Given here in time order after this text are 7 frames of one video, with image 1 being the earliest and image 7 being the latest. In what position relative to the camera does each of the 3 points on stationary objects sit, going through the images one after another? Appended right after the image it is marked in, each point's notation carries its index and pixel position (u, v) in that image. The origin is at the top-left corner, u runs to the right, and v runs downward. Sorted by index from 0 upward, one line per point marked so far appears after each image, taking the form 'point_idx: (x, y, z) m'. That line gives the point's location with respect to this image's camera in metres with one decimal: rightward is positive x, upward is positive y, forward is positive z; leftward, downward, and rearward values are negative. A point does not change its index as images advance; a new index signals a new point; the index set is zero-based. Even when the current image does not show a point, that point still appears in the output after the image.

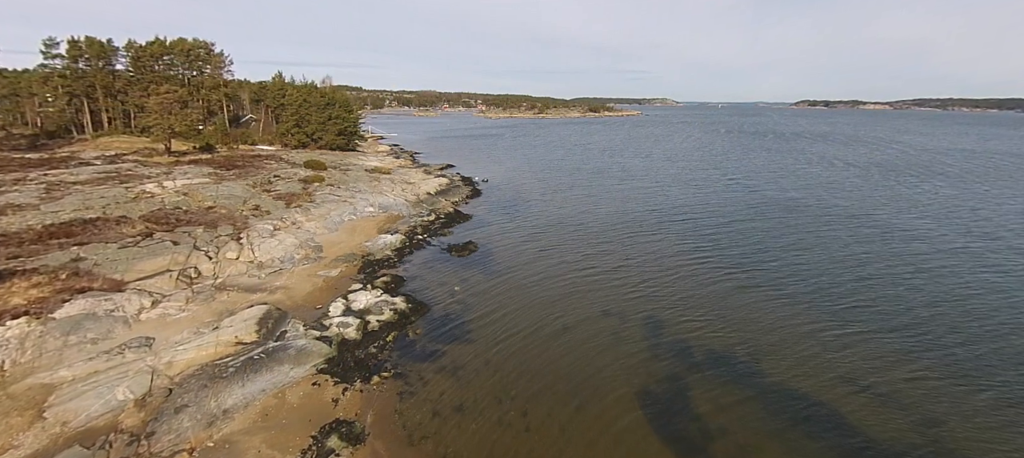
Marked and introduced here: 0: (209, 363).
0: (-10.9, -4.9, +17.3) m
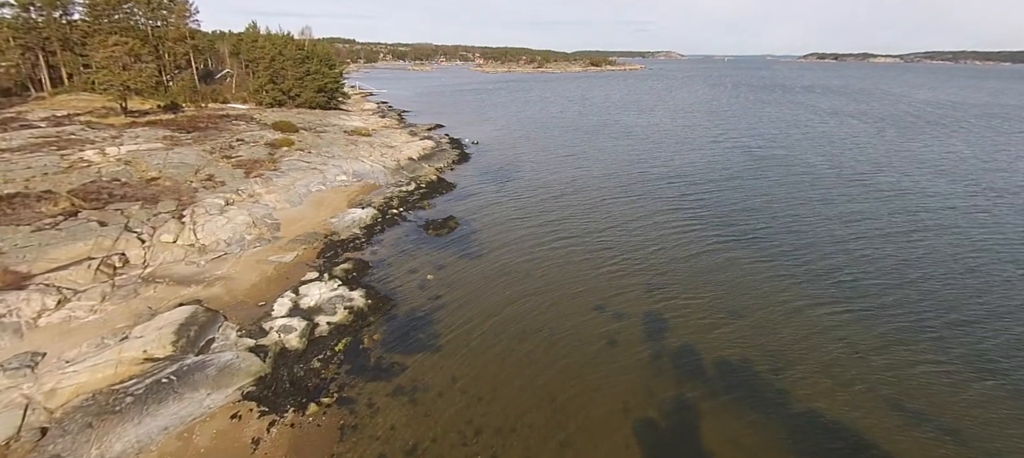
0: (-11.8, -4.7, +13.9) m
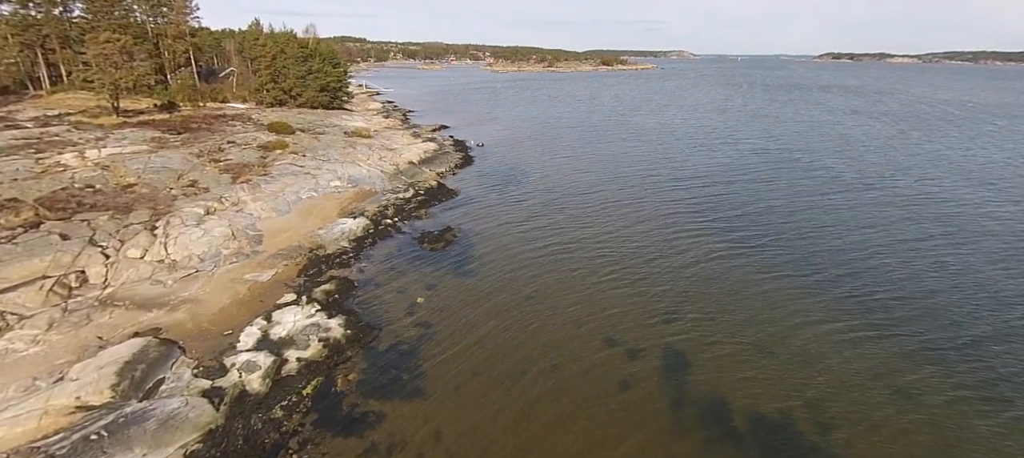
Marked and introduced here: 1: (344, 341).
0: (-12.0, -5.4, +11.7) m
1: (-5.9, -3.9, +16.9) m
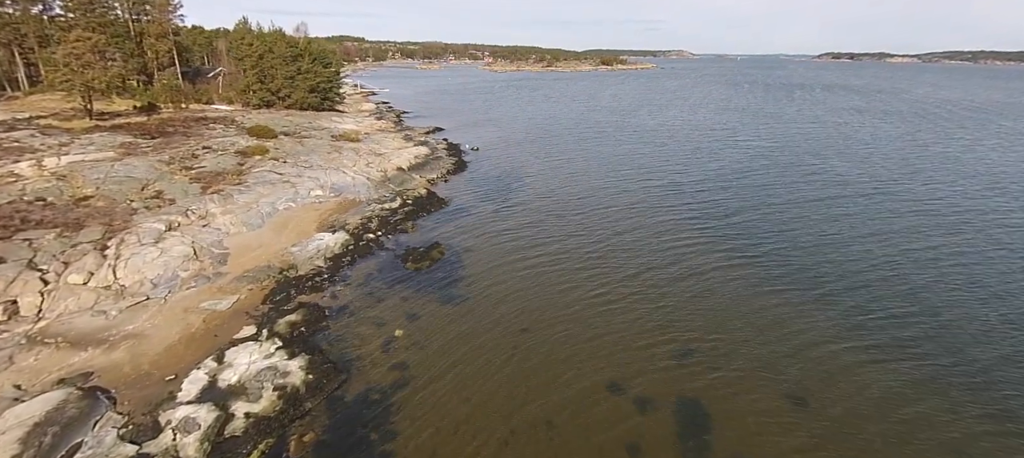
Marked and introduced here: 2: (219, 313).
0: (-12.3, -6.2, +9.3) m
1: (-6.2, -4.8, +14.4) m
2: (-11.3, -3.2, +18.5) m
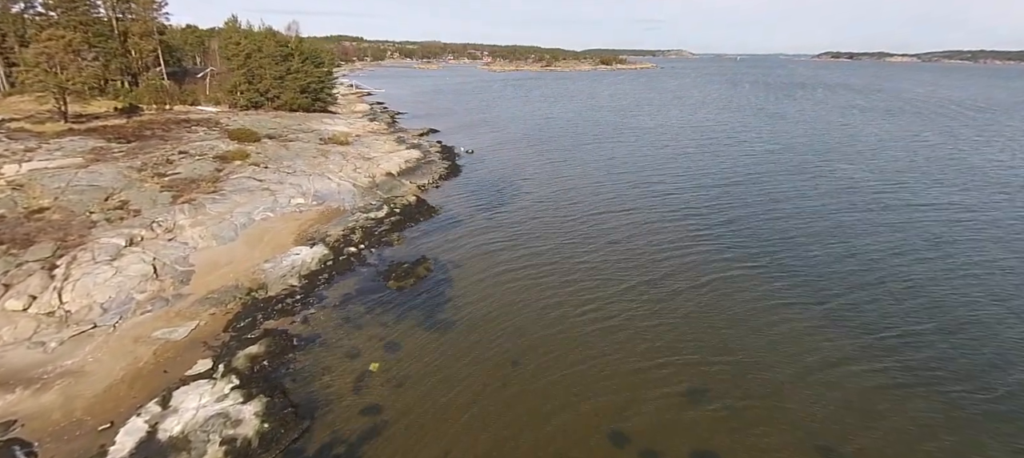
0: (-12.7, -6.9, +7.3) m
1: (-6.6, -5.5, +12.4) m
2: (-11.6, -3.9, +16.5) m
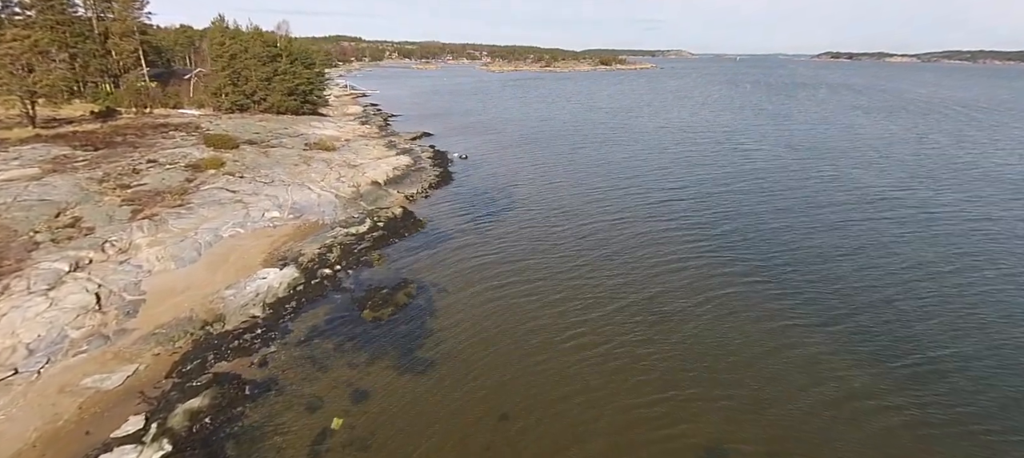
0: (-13.0, -7.9, +5.0) m
1: (-7.0, -6.4, +10.1) m
2: (-12.0, -4.8, +14.2) m
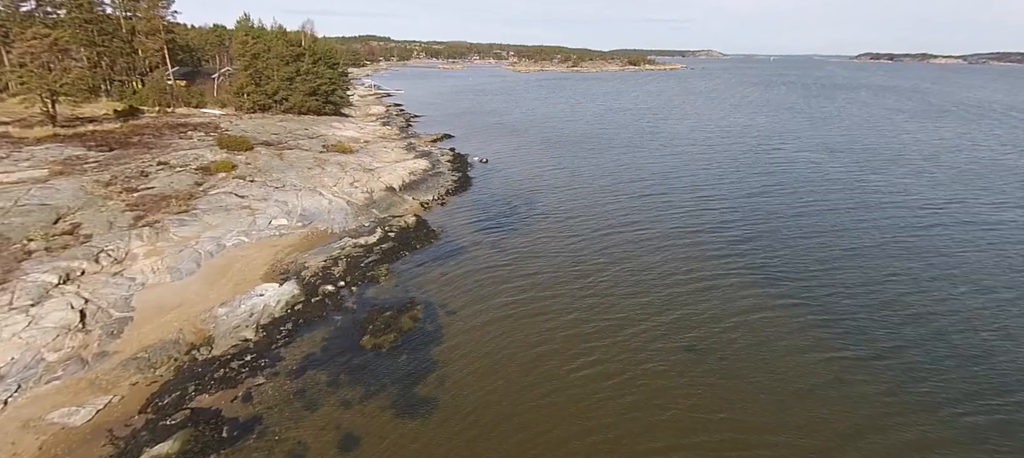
0: (-13.3, -8.3, +3.6) m
1: (-6.9, -7.0, +8.5) m
2: (-11.8, -5.3, +12.8) m
